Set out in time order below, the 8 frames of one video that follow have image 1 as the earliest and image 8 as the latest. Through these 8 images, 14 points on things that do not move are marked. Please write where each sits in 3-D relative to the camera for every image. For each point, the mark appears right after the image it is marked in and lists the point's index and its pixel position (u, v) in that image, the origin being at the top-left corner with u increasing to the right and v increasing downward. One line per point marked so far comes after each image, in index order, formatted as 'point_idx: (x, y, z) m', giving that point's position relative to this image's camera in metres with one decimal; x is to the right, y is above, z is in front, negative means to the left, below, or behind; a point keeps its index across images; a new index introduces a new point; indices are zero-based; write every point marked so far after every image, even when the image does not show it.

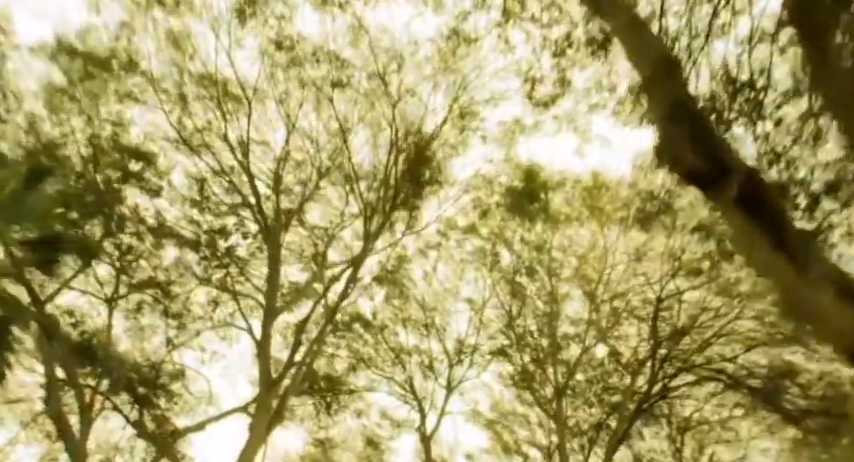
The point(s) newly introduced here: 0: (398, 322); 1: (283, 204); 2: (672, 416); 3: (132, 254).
0: (-0.5, -1.6, +13.6) m
1: (-2.1, +0.5, +11.5) m
2: (+4.4, -3.3, +13.8) m
3: (-4.2, -0.3, +10.9) m
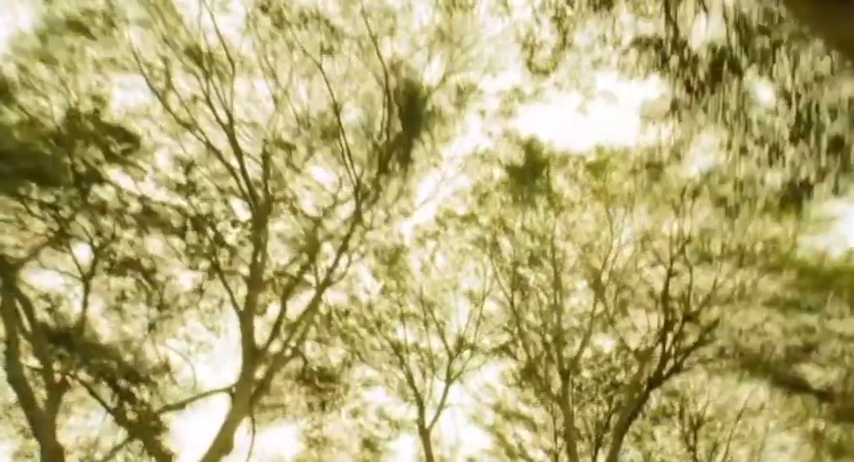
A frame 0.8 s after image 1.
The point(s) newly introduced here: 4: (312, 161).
0: (-0.6, -1.4, +13.0) m
1: (-2.2, +0.7, +10.9) m
2: (+4.4, -3.1, +13.2) m
3: (-4.2, -0.1, +10.4) m
4: (-1.6, +1.0, +10.9) m
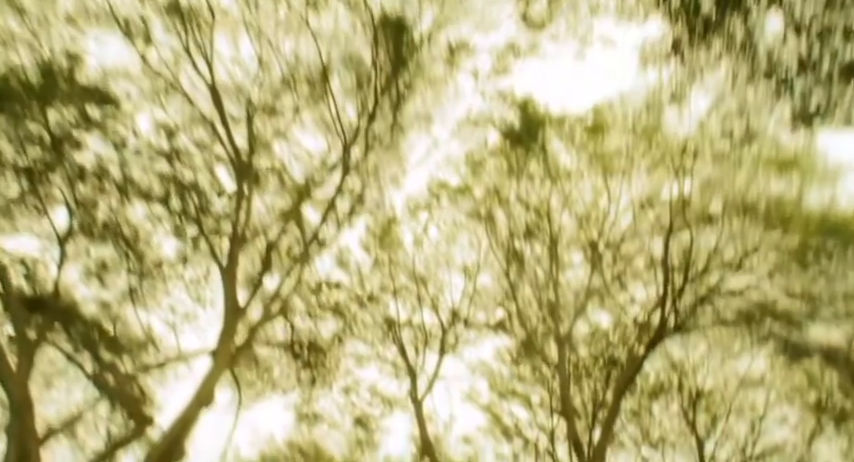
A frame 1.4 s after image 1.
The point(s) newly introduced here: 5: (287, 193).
0: (-0.7, -1.0, +12.7) m
1: (-2.3, +1.1, +10.6) m
2: (+4.2, -2.6, +12.9) m
3: (-4.3, +0.3, +10.0) m
4: (-1.7, +1.4, +10.6) m
5: (-2.0, +0.6, +10.9) m
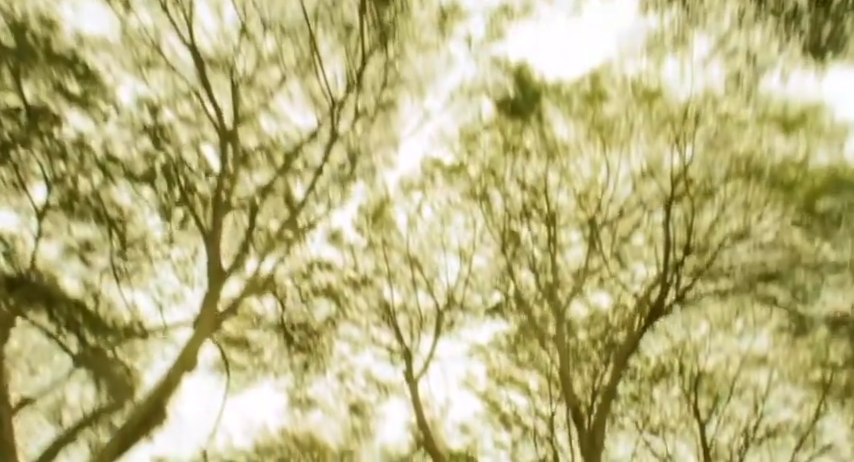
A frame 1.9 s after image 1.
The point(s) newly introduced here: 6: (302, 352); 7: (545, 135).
0: (-0.7, -0.7, +12.4) m
1: (-2.4, +1.4, +10.3) m
2: (+4.2, -2.3, +12.7) m
3: (-4.4, +0.6, +9.7) m
4: (-1.8, +1.7, +10.3) m
5: (-2.0, +0.9, +10.6) m
6: (-1.9, -1.9, +11.9) m
7: (+1.7, +1.5, +11.6) m
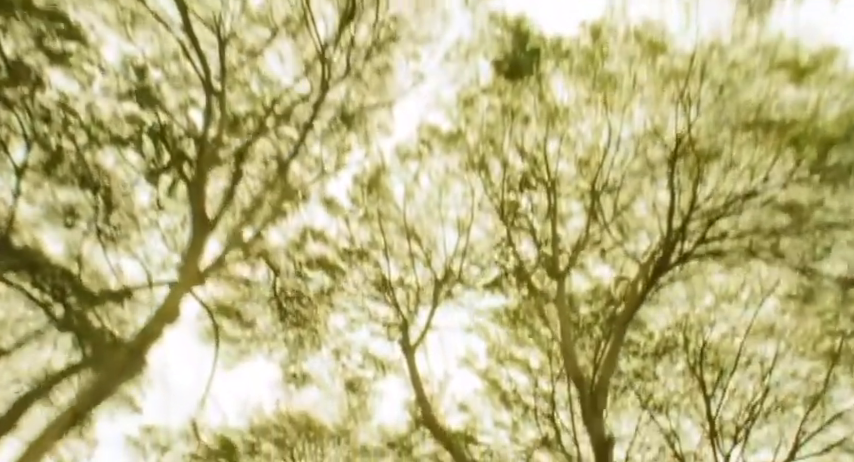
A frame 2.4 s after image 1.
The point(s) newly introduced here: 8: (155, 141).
0: (-0.8, -0.3, +12.1) m
1: (-2.4, +1.9, +10.0) m
2: (+4.2, -1.8, +12.3) m
3: (-4.4, +1.0, +9.4) m
4: (-1.9, +2.2, +10.0) m
5: (-2.1, +1.3, +10.3) m
6: (-1.9, -1.4, +11.5) m
7: (+1.7, +1.9, +11.3) m
8: (-3.4, +1.1, +9.7) m
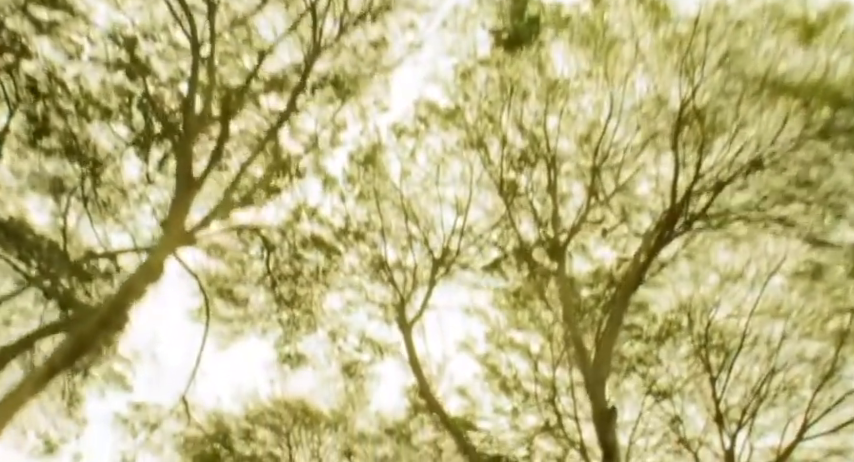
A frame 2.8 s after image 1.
0: (-0.8, 0.0, +11.8) m
1: (-2.5, +2.2, +9.8) m
2: (+4.1, -1.5, +12.1) m
3: (-4.5, +1.3, +9.2) m
4: (-1.9, +2.5, +9.7) m
5: (-2.1, +1.6, +10.1) m
6: (-2.0, -1.1, +11.3) m
7: (+1.7, +2.2, +11.0) m
8: (-3.4, +1.4, +9.5) m
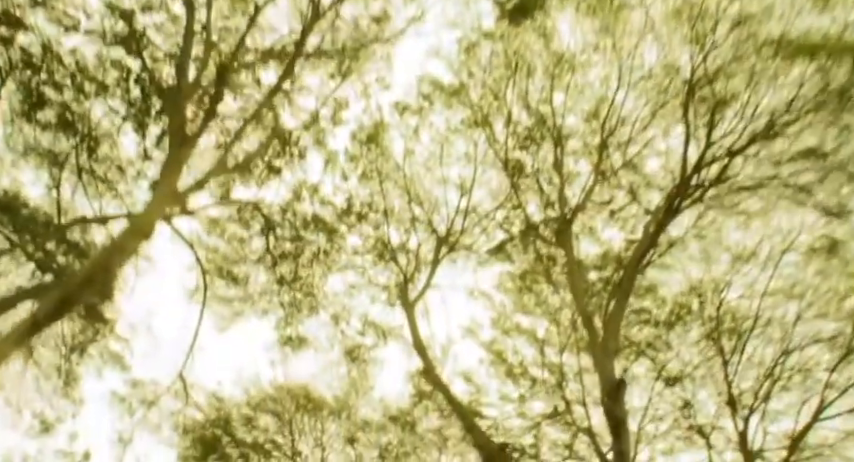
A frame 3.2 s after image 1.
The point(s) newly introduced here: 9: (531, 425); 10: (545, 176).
0: (-0.8, +0.3, +11.6) m
1: (-2.4, +2.5, +9.6) m
2: (+4.2, -1.2, +11.8) m
3: (-4.4, +1.6, +9.0) m
4: (-1.9, +2.8, +9.5) m
5: (-2.1, +1.9, +9.9) m
6: (-1.9, -0.9, +11.1) m
7: (+1.7, +2.5, +10.8) m
8: (-3.4, +1.7, +9.3) m
9: (+1.7, -3.2, +13.0) m
10: (+1.7, +0.8, +11.3) m
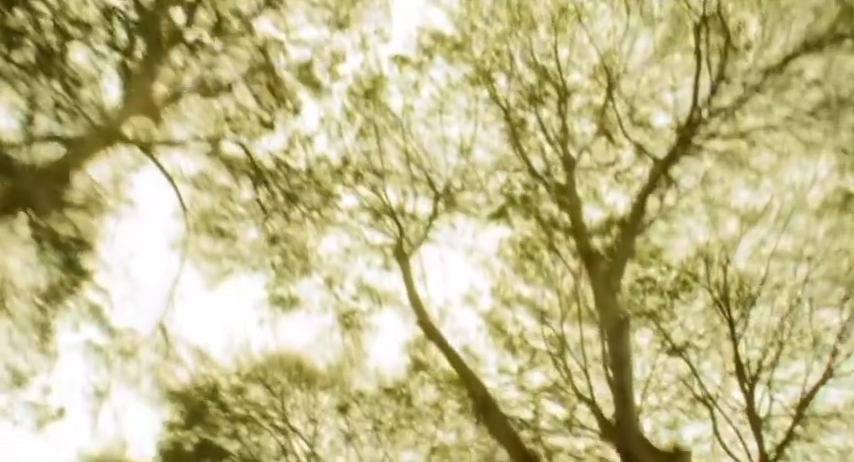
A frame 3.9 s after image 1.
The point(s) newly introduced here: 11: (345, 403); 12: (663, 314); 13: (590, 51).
0: (-0.8, +0.9, +11.2) m
1: (-2.4, +3.0, +9.1) m
2: (+4.2, -0.7, +11.4) m
3: (-4.4, +2.2, +8.6) m
4: (-1.9, +3.3, +9.1) m
5: (-2.1, +2.5, +9.4) m
6: (-1.9, -0.3, +10.6) m
7: (+1.7, +3.1, +10.4) m
8: (-3.4, +2.3, +8.9) m
9: (+1.7, -2.7, +12.6) m
10: (+1.7, +1.3, +10.9) m
11: (-1.4, -3.0, +13.4) m
12: (+3.5, -1.2, +11.6) m
13: (+2.2, +2.4, +10.5) m
